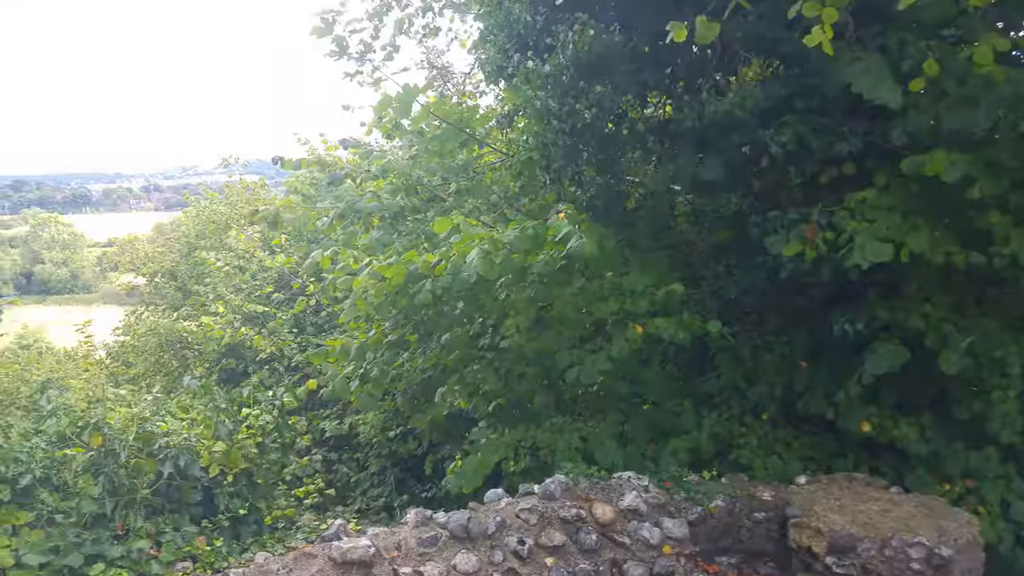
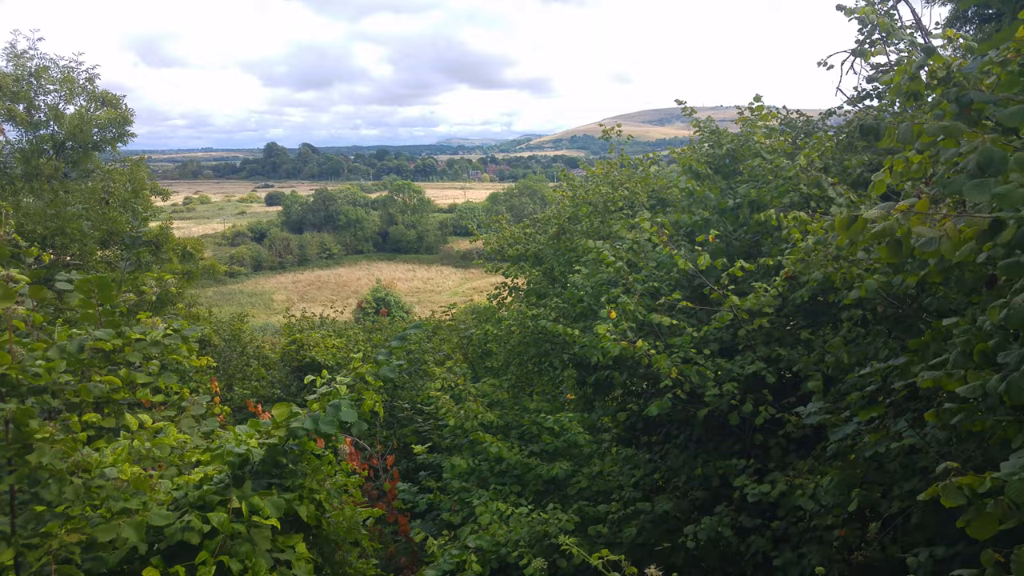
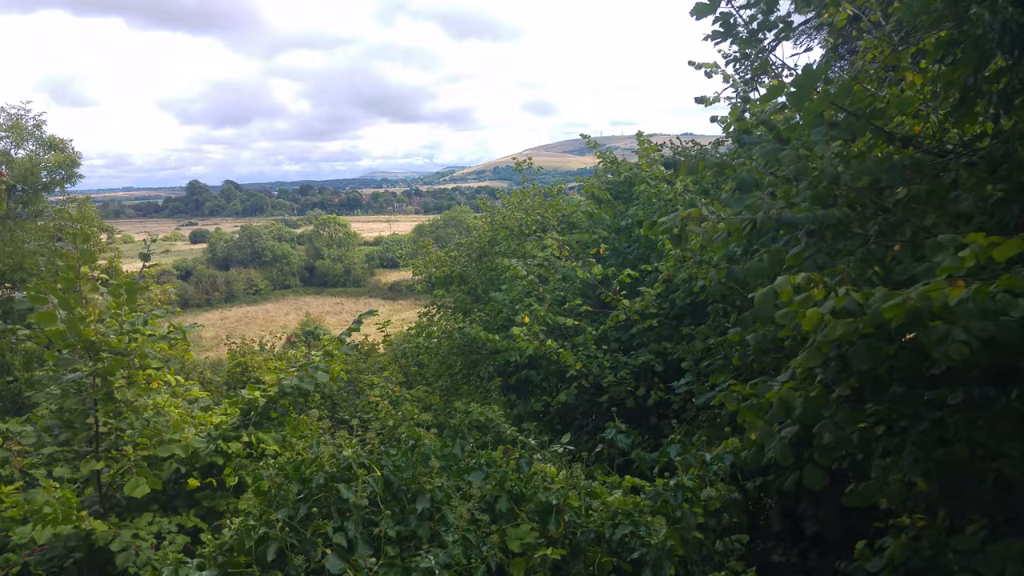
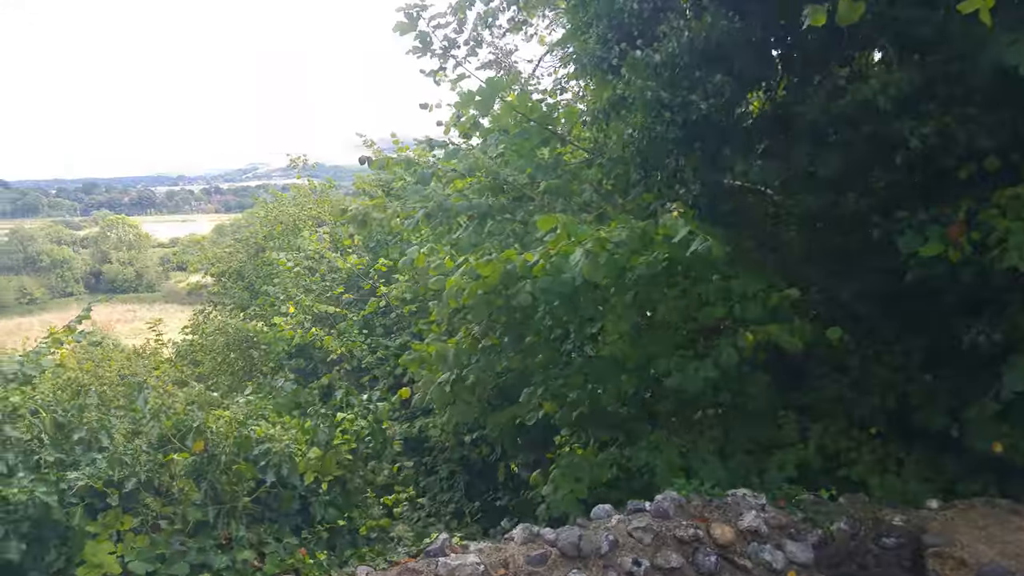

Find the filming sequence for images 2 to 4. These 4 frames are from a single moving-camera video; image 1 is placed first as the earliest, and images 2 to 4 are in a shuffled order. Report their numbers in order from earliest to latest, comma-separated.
4, 3, 2
